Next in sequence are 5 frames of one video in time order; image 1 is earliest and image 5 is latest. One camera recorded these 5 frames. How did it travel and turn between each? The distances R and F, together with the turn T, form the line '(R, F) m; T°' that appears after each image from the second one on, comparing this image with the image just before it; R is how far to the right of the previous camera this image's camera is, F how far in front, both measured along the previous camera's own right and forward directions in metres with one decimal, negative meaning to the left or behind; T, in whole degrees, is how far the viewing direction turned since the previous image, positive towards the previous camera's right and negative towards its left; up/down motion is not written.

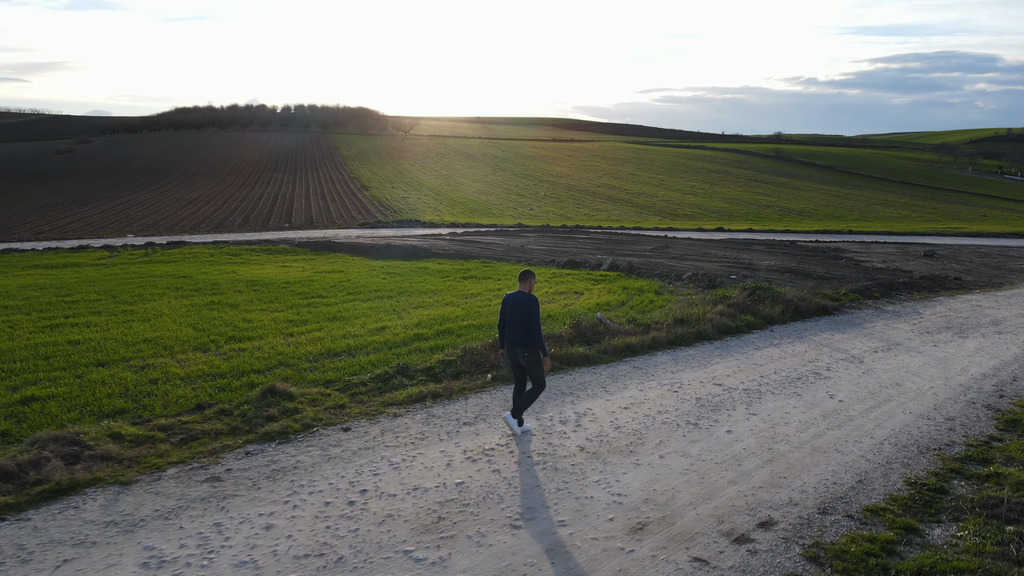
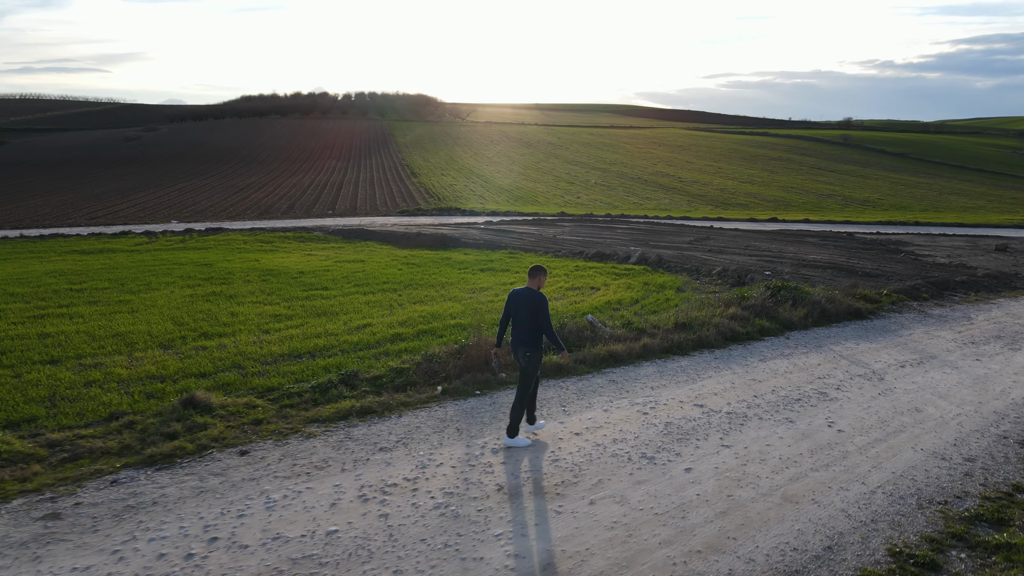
(+1.1, +1.0) m; -5°
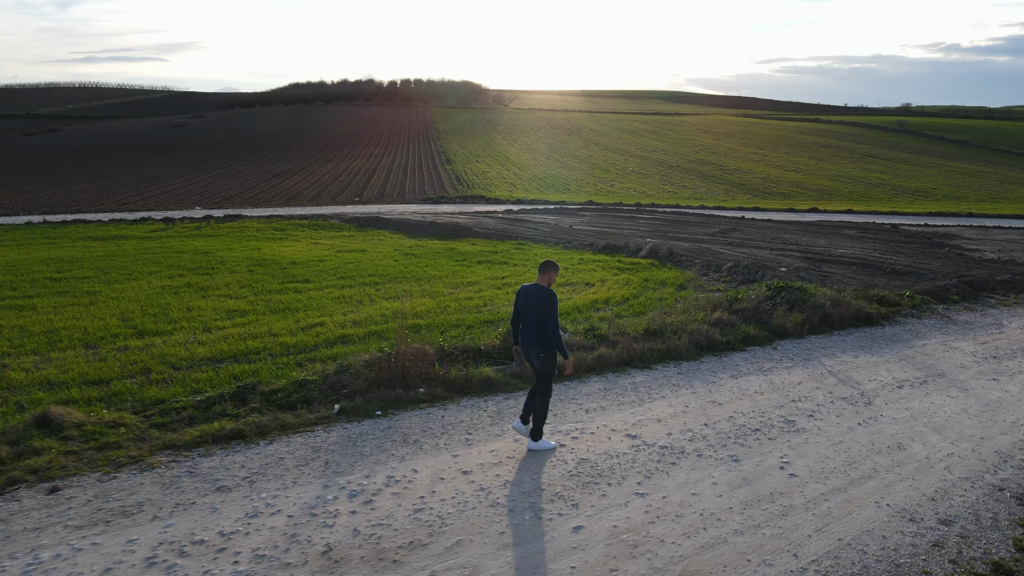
(+1.2, +1.1) m; -3°
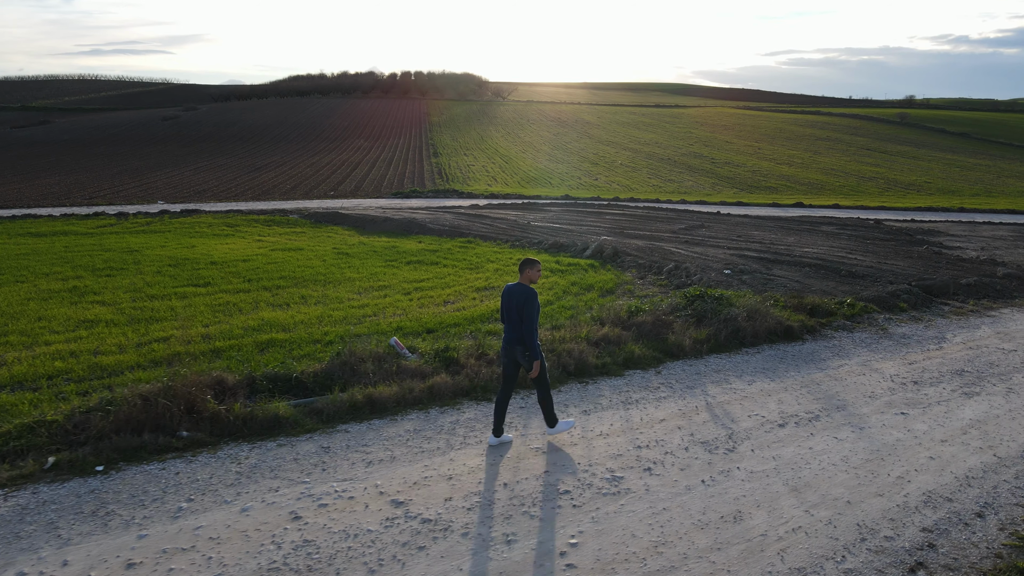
(+1.8, +1.3) m; 0°
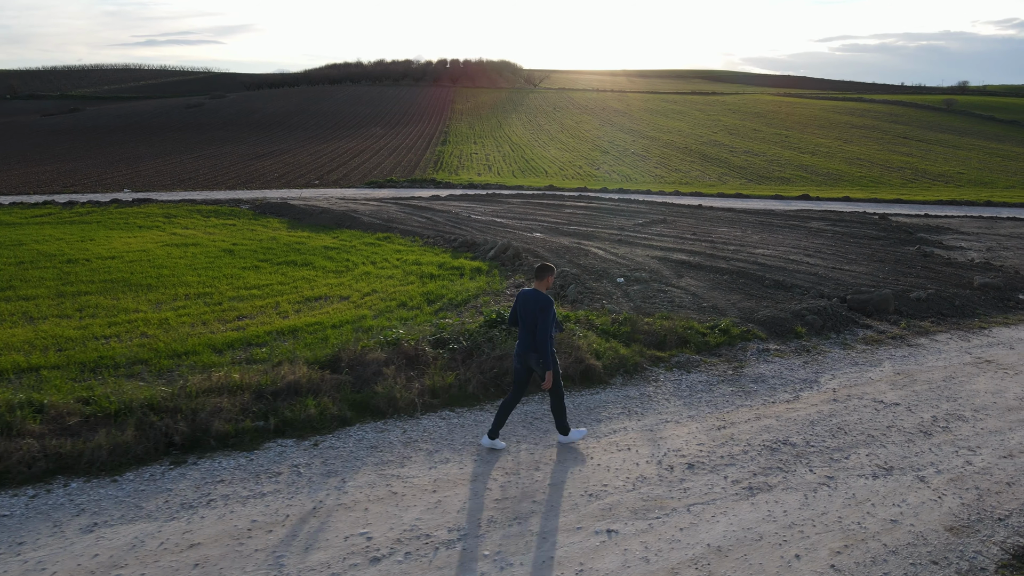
(+3.5, +2.5) m; -3°
